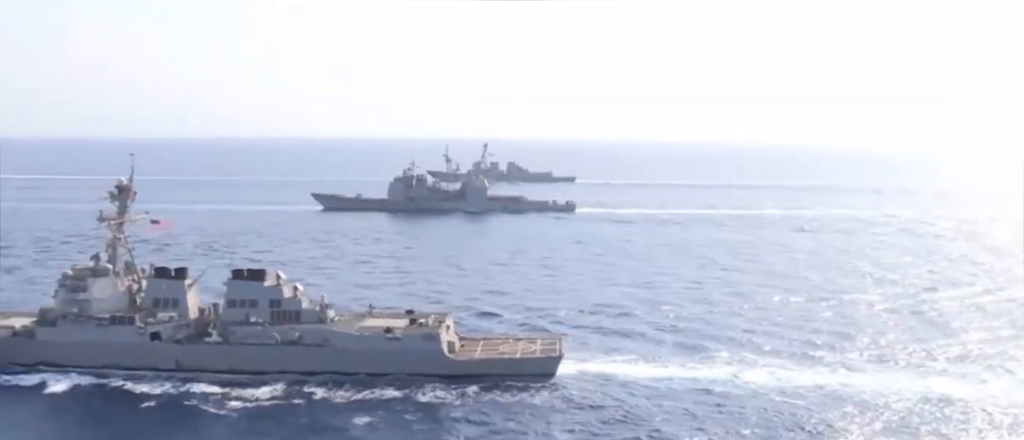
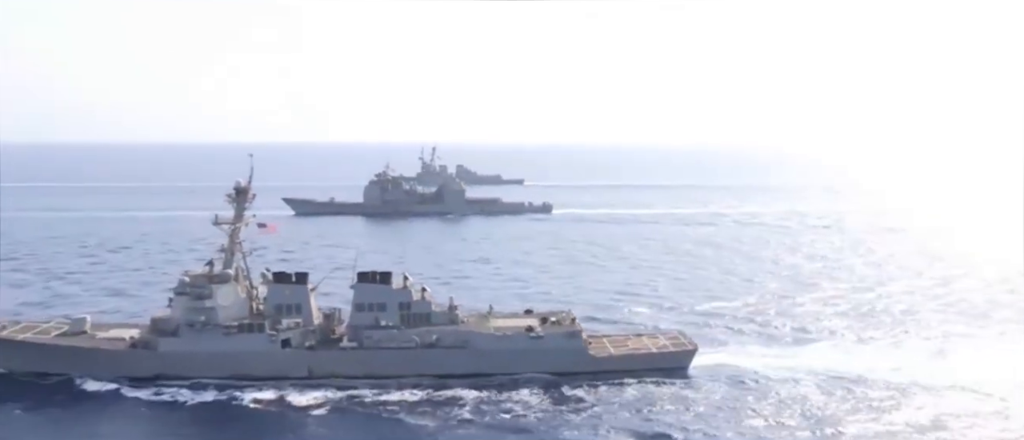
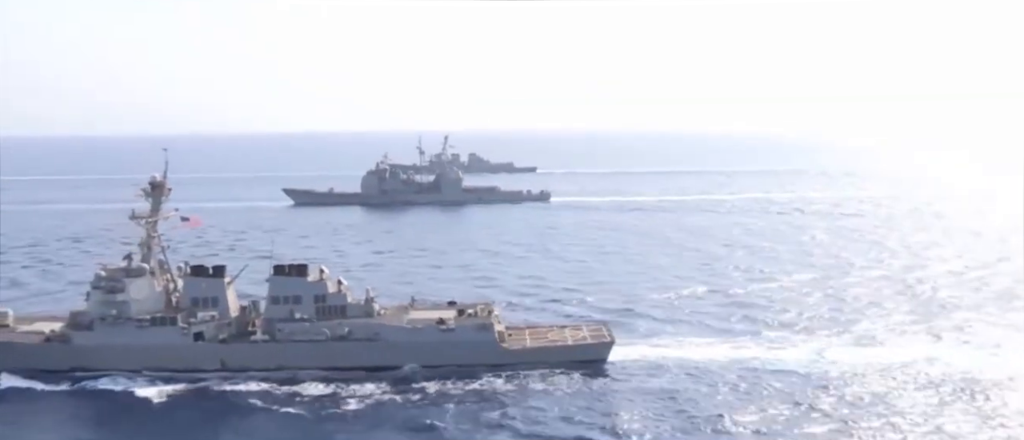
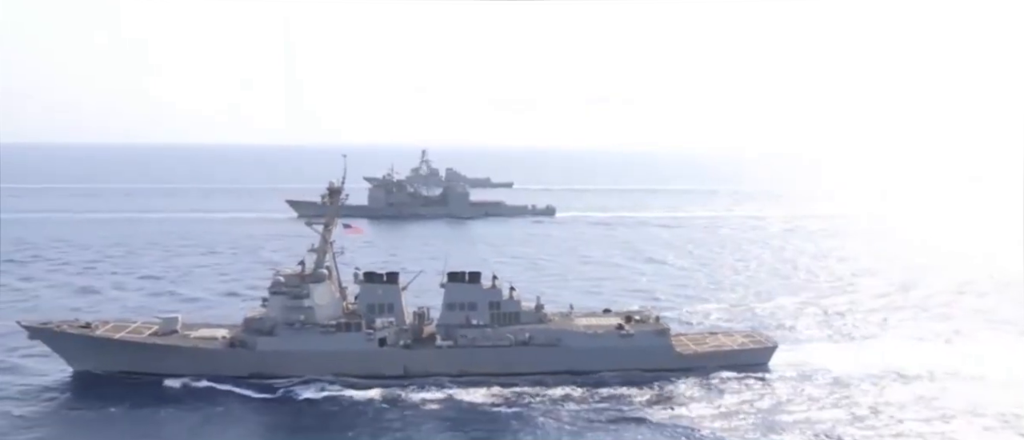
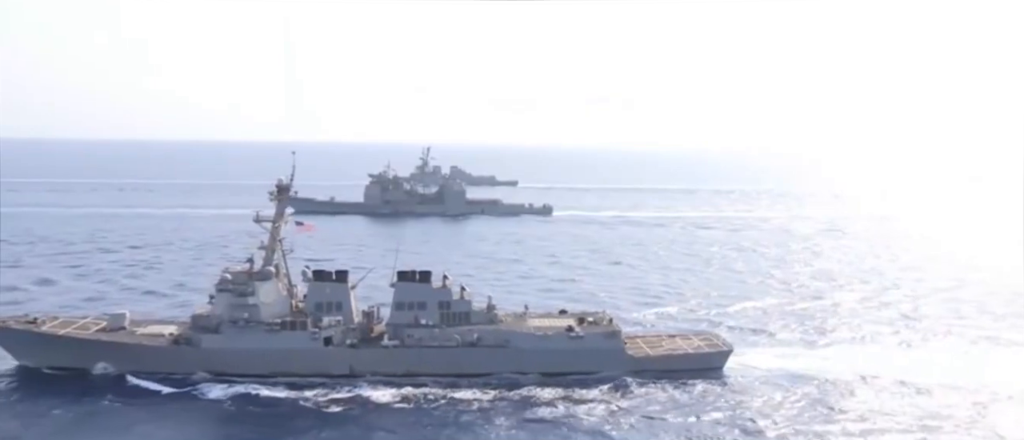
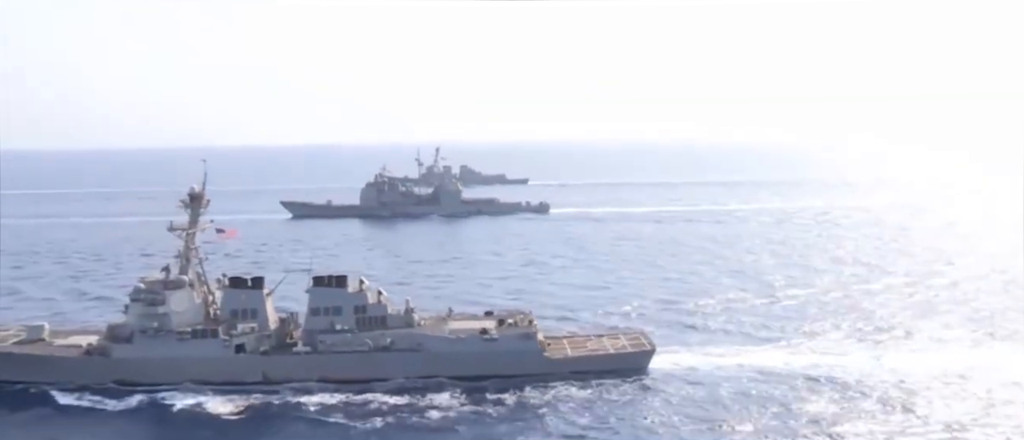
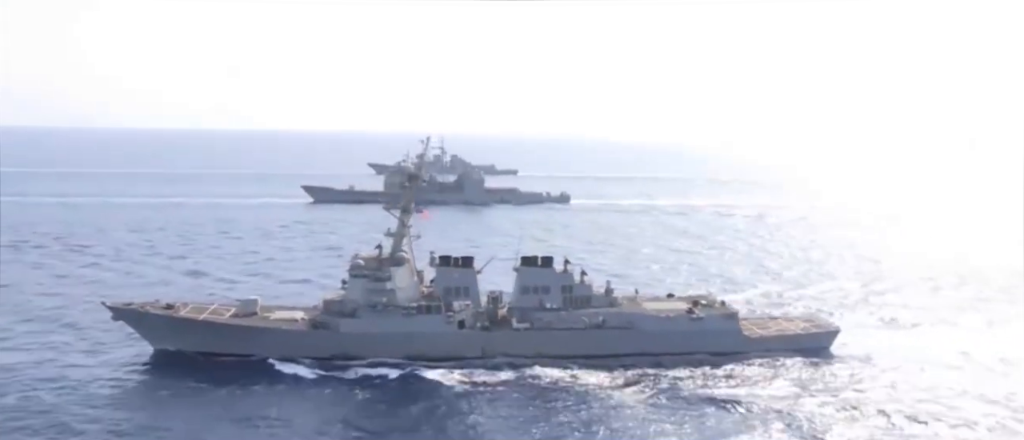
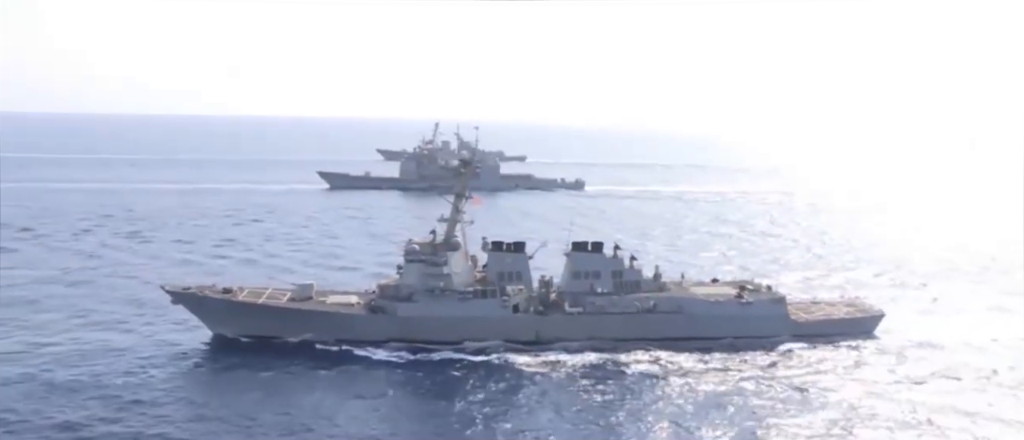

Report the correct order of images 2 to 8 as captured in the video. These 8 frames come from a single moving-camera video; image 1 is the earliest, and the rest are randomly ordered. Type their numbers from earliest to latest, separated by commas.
3, 6, 2, 5, 4, 7, 8
